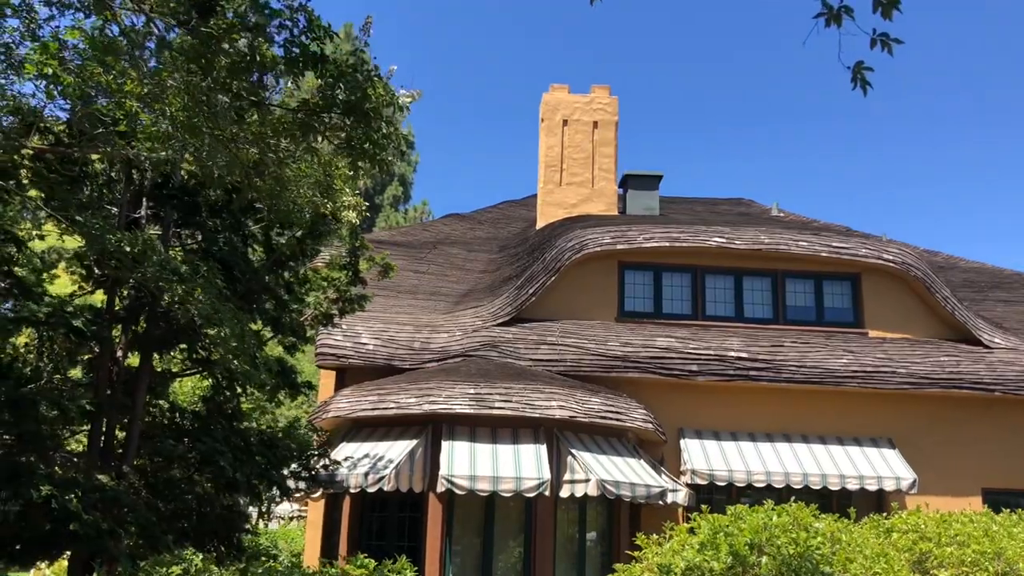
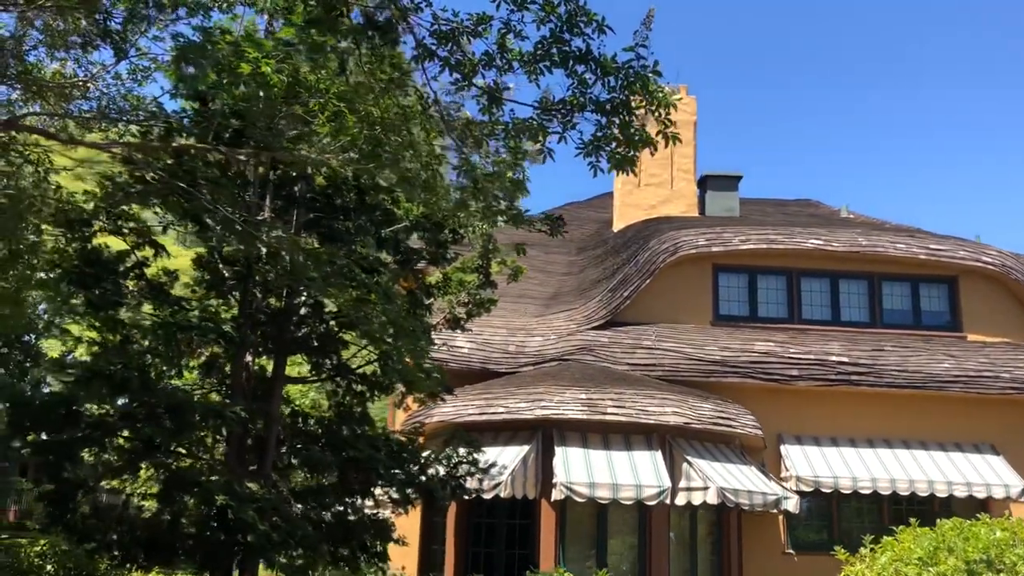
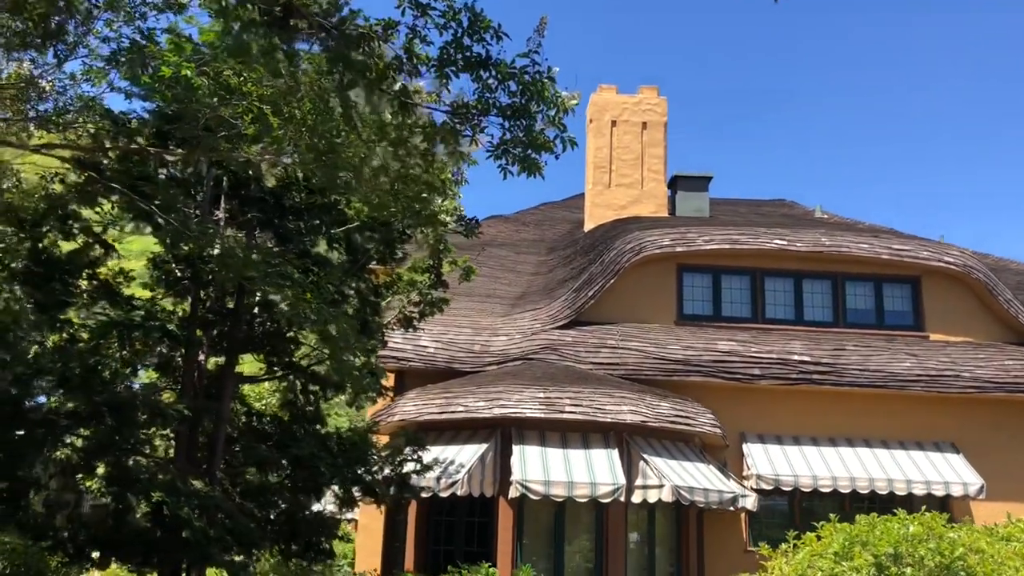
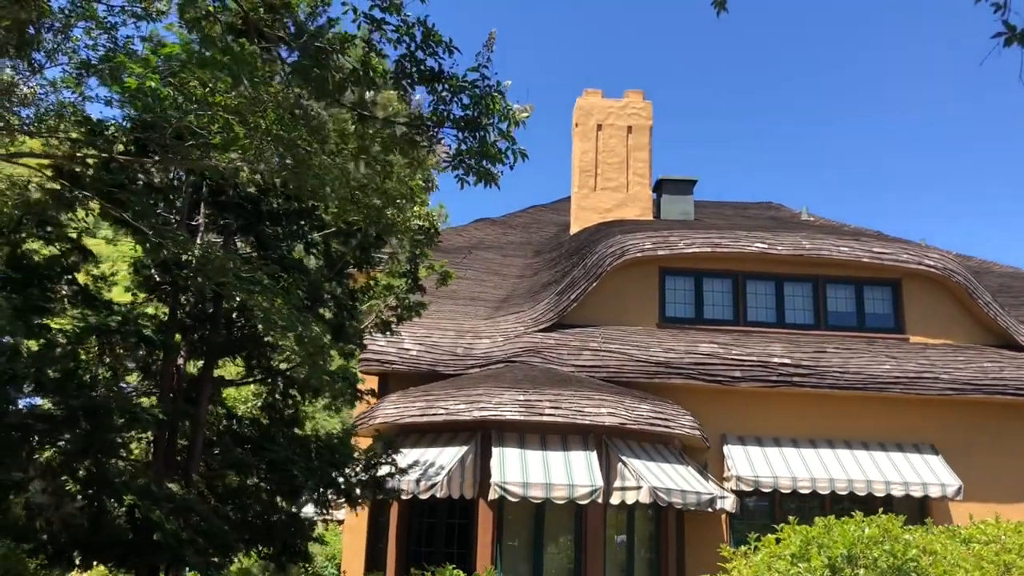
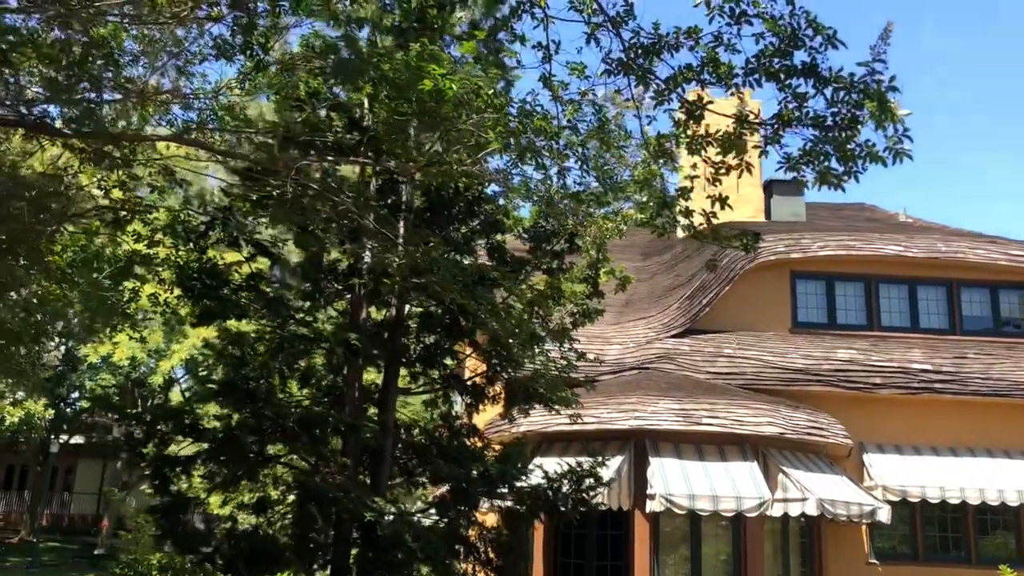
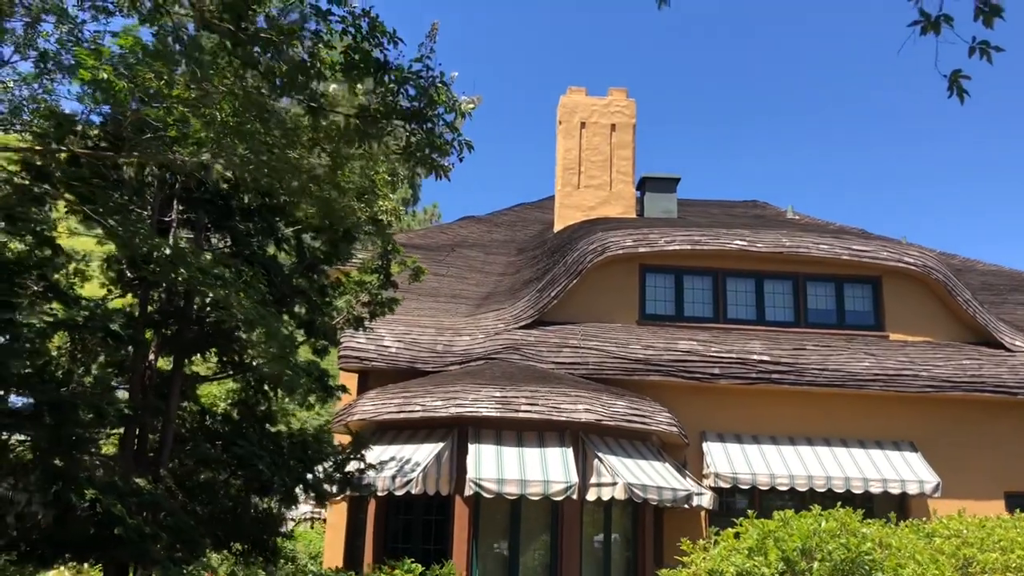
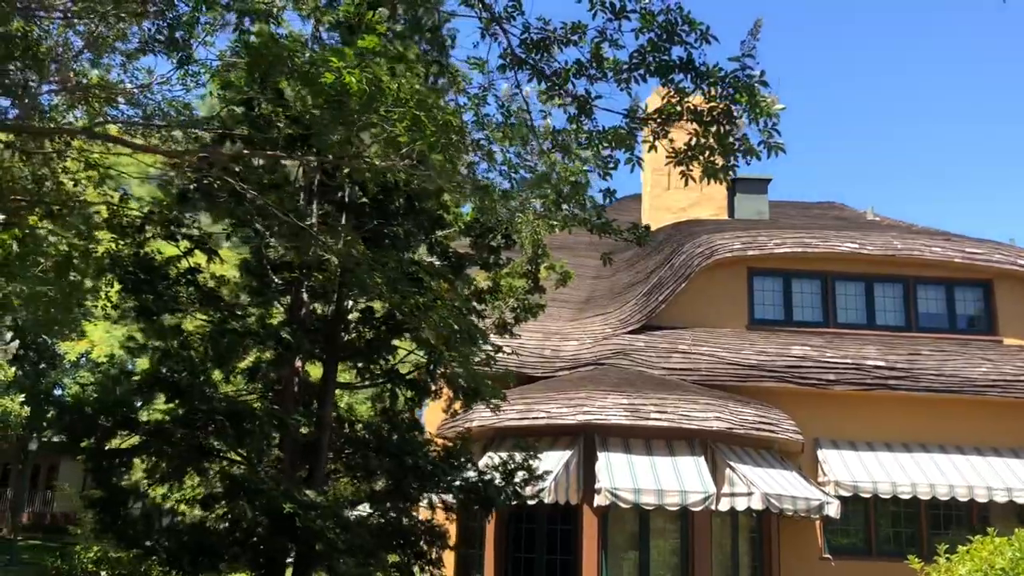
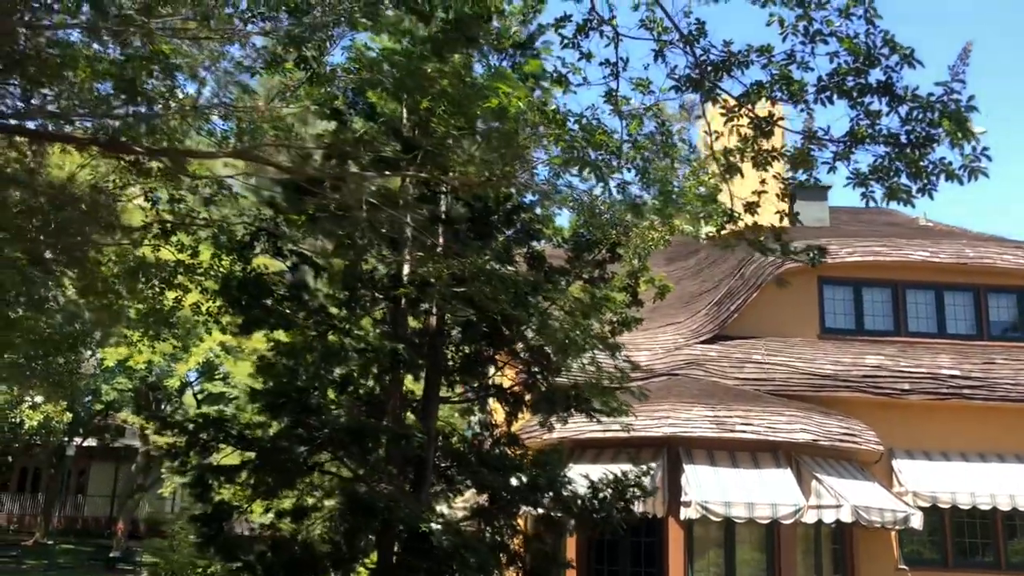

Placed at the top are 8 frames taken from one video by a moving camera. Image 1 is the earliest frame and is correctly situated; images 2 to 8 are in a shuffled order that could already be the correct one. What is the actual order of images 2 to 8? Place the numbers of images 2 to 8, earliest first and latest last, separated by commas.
6, 4, 3, 2, 7, 5, 8
